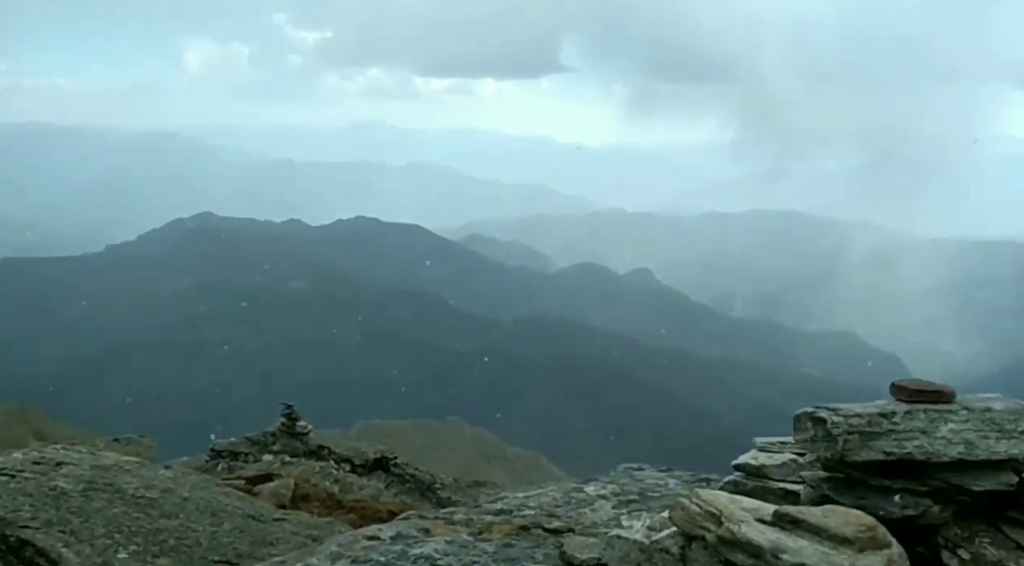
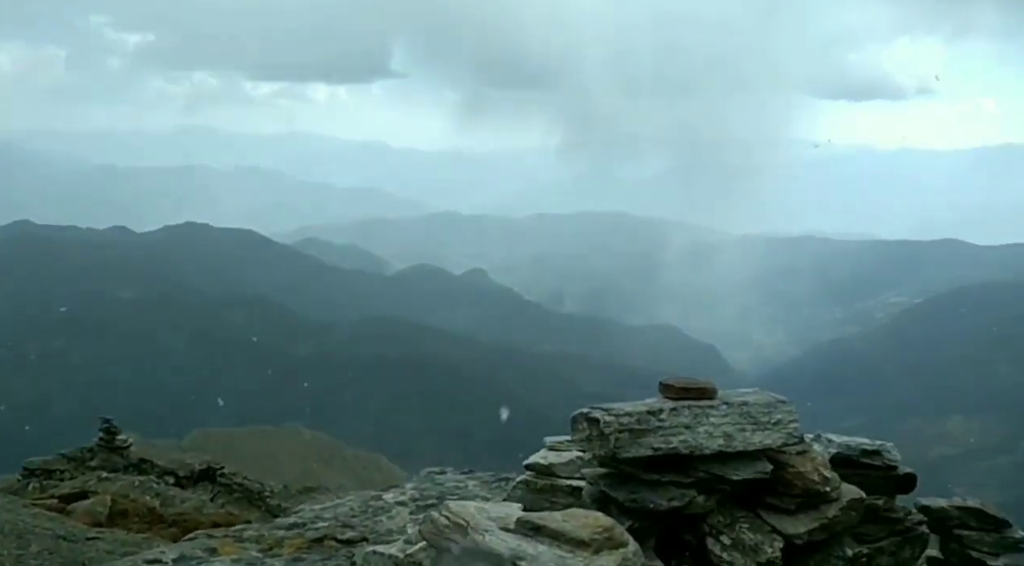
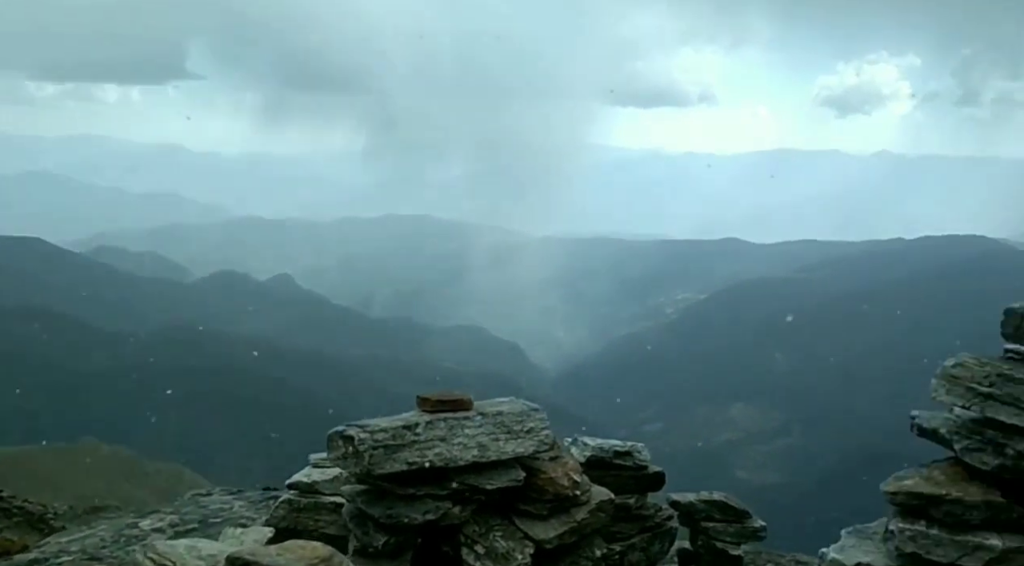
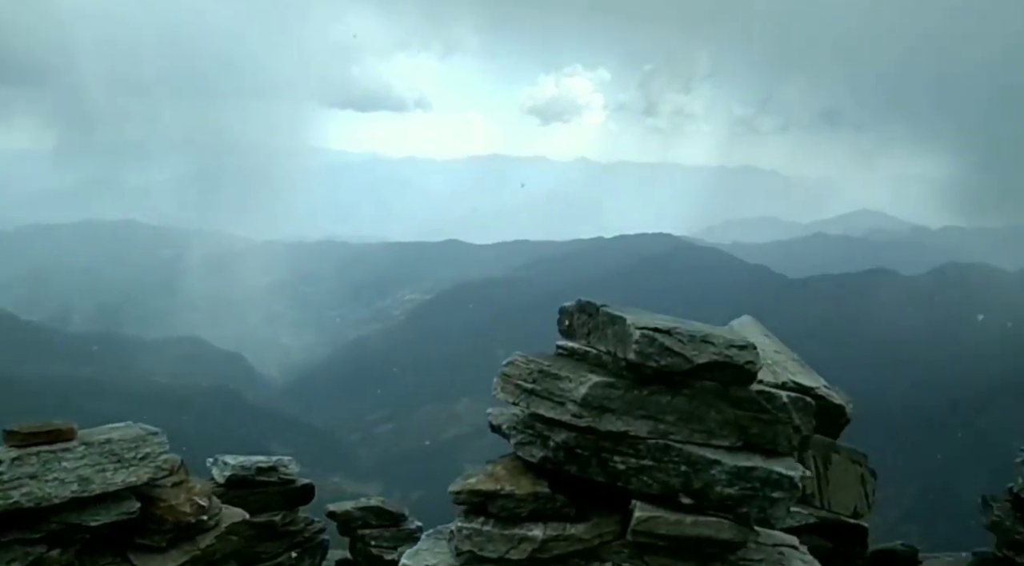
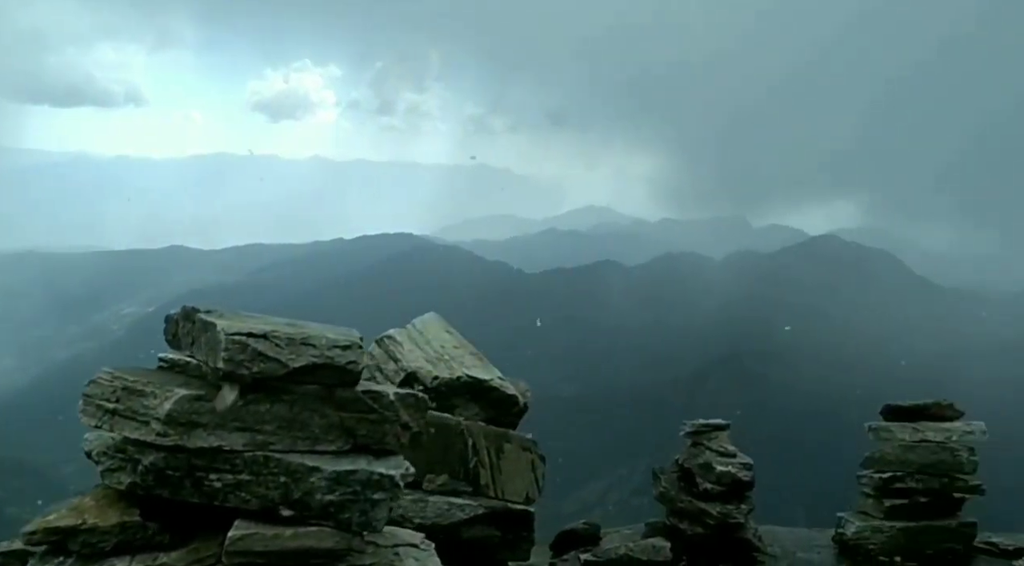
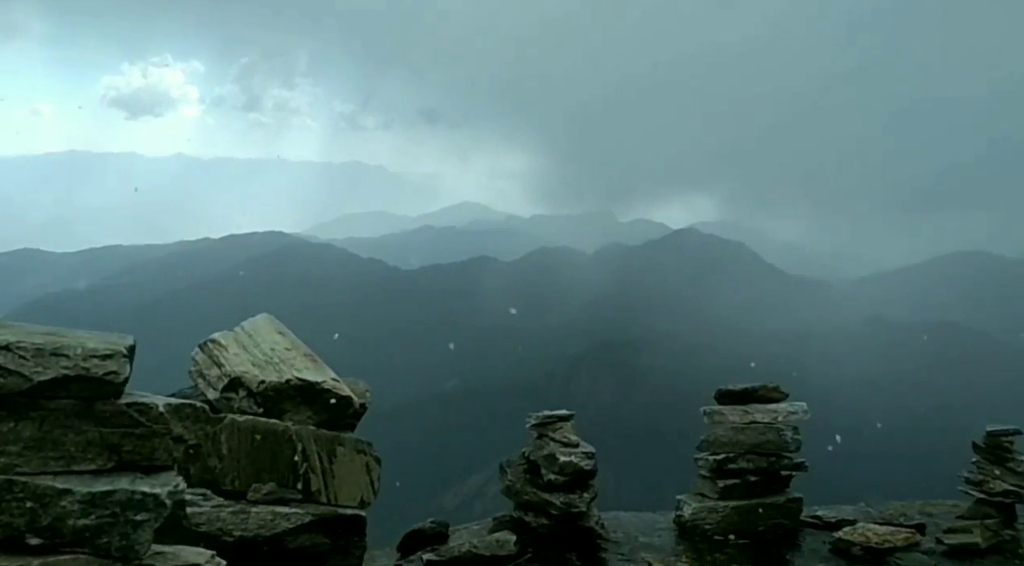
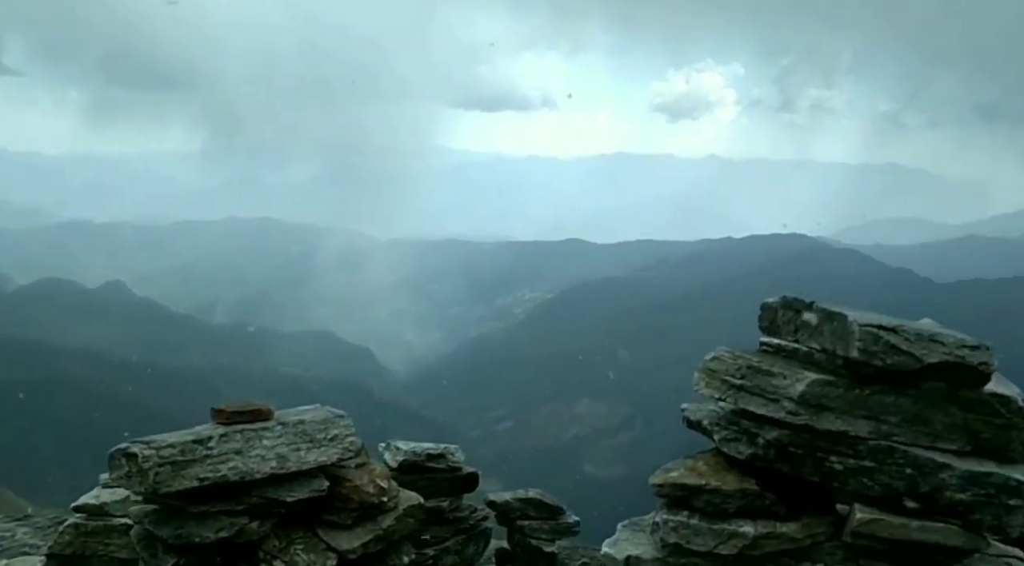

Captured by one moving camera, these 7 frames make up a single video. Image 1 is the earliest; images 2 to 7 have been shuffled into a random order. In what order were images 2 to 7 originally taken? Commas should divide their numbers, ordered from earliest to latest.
2, 3, 7, 4, 5, 6
